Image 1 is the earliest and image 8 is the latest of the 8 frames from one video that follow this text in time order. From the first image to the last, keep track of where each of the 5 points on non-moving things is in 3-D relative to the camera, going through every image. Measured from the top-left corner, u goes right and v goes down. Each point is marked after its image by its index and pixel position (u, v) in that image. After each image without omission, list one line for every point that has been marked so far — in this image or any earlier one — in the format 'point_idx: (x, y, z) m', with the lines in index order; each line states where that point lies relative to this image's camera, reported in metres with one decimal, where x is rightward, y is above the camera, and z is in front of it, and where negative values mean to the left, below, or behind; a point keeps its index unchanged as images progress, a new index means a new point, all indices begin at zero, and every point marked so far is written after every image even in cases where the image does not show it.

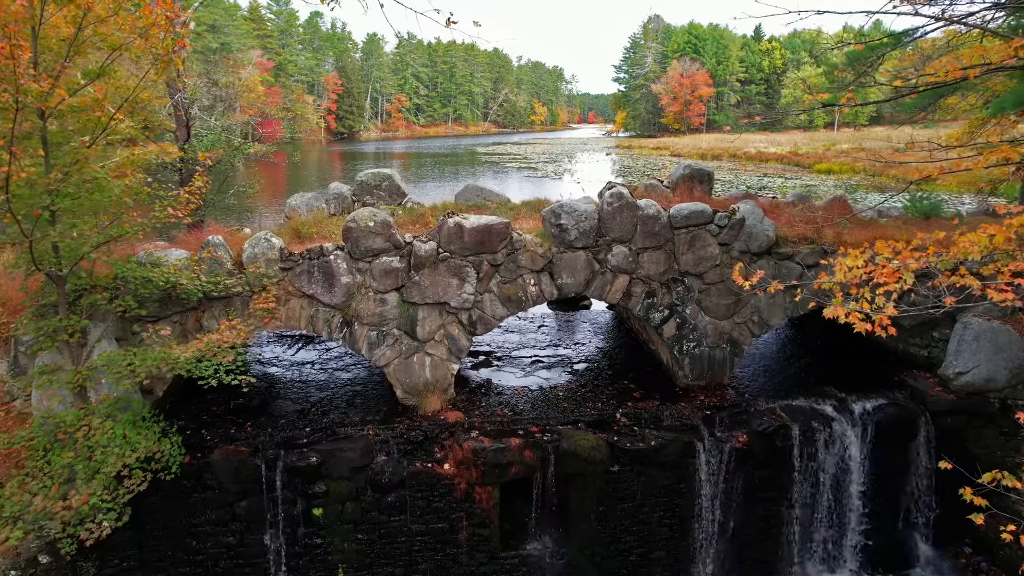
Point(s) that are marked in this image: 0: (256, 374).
0: (-3.5, -1.2, +9.2) m
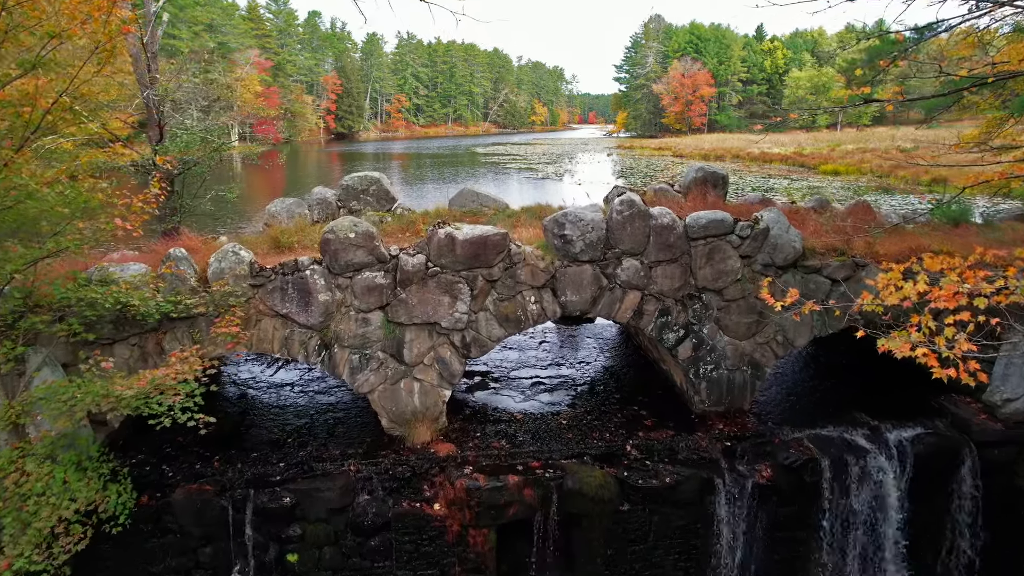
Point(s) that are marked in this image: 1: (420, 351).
0: (-3.5, -1.4, +8.4) m
1: (-1.0, -0.7, +7.0) m
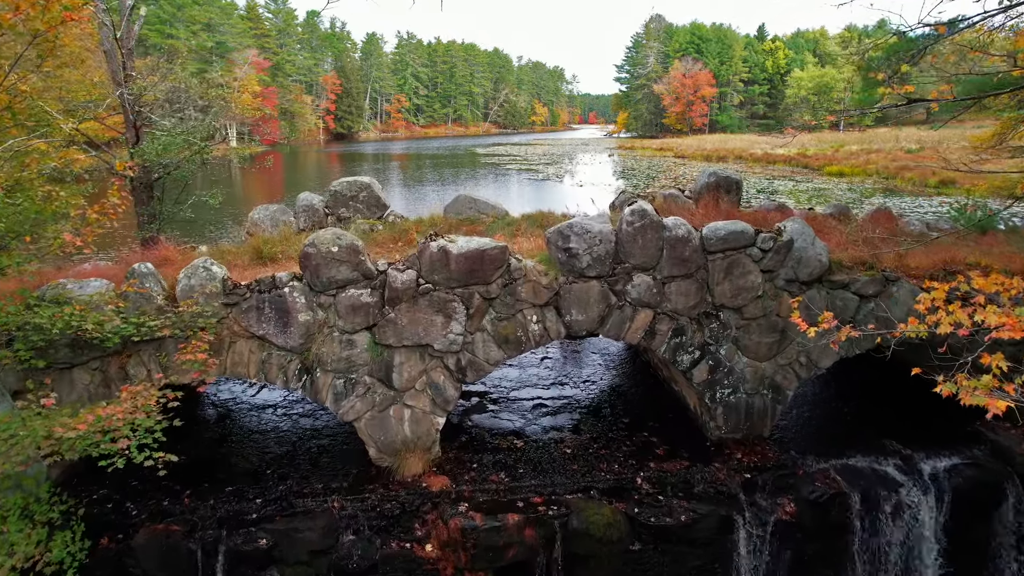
0: (-3.5, -1.5, +7.8) m
1: (-1.0, -0.8, +6.4) m
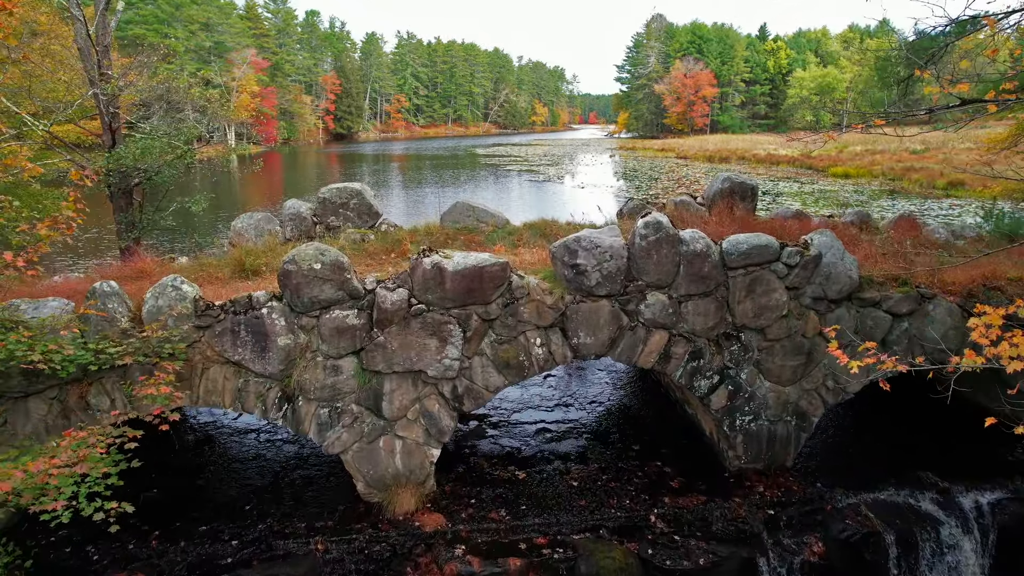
0: (-3.5, -1.7, +7.2) m
1: (-0.9, -1.0, +5.8) m
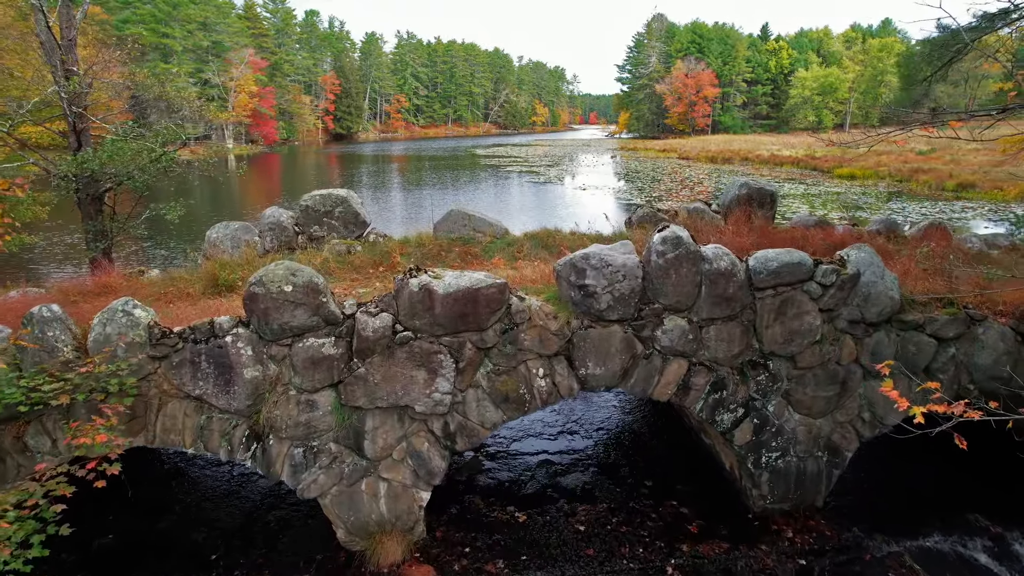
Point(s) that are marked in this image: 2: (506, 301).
0: (-3.5, -1.9, +6.5) m
1: (-0.9, -1.2, +5.1) m
2: (0.0, -0.1, +5.0) m
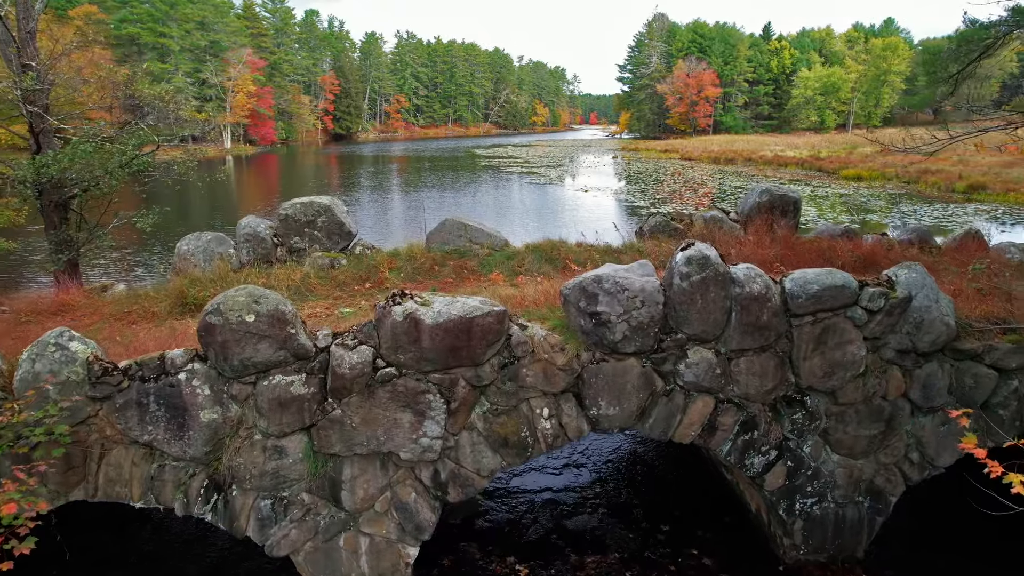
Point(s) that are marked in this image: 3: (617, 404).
0: (-3.5, -2.1, +5.8) m
1: (-0.9, -1.3, +4.5) m
2: (0.0, -0.3, +4.3) m
3: (+0.7, -0.8, +4.5) m
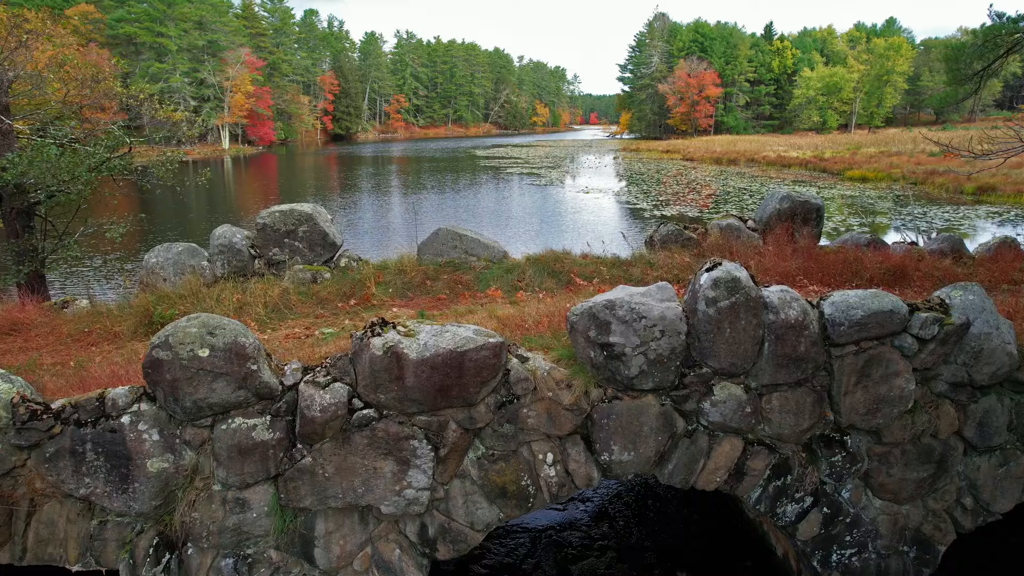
0: (-3.5, -2.2, +5.2) m
1: (-1.0, -1.5, +3.9) m
2: (0.0, -0.4, +3.7) m
3: (+0.7, -0.9, +3.9) m
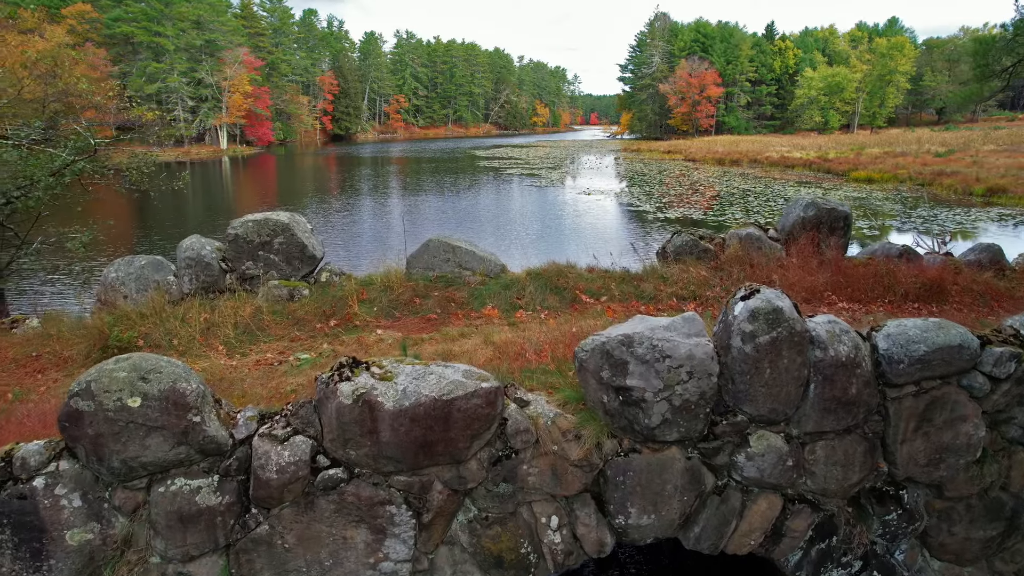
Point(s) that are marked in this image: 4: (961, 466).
0: (-3.5, -2.4, +4.6) m
1: (-1.0, -1.6, +3.2) m
2: (-0.1, -0.6, +3.1) m
3: (+0.7, -1.1, +3.2) m
4: (+2.3, -0.9, +3.5) m
